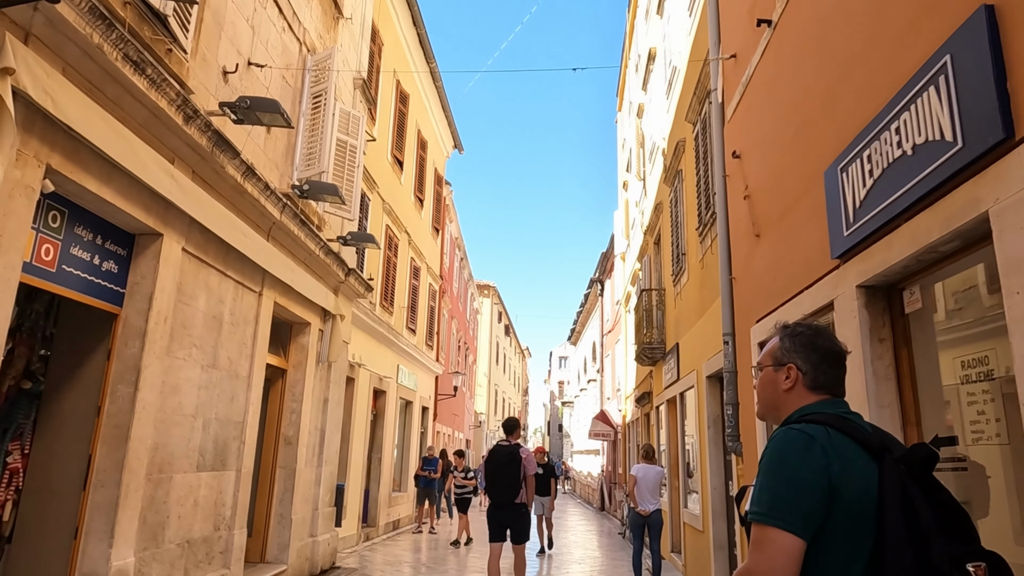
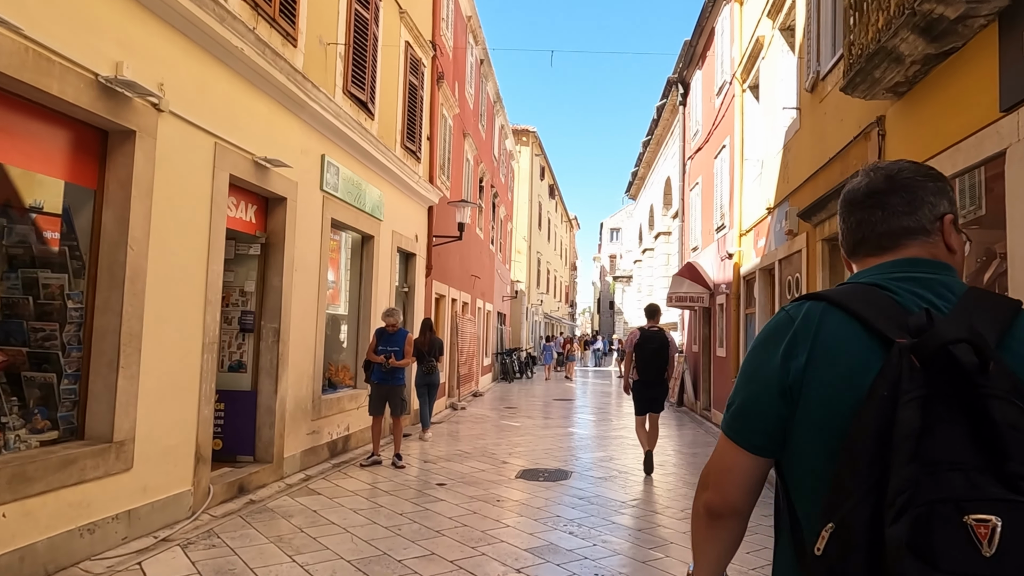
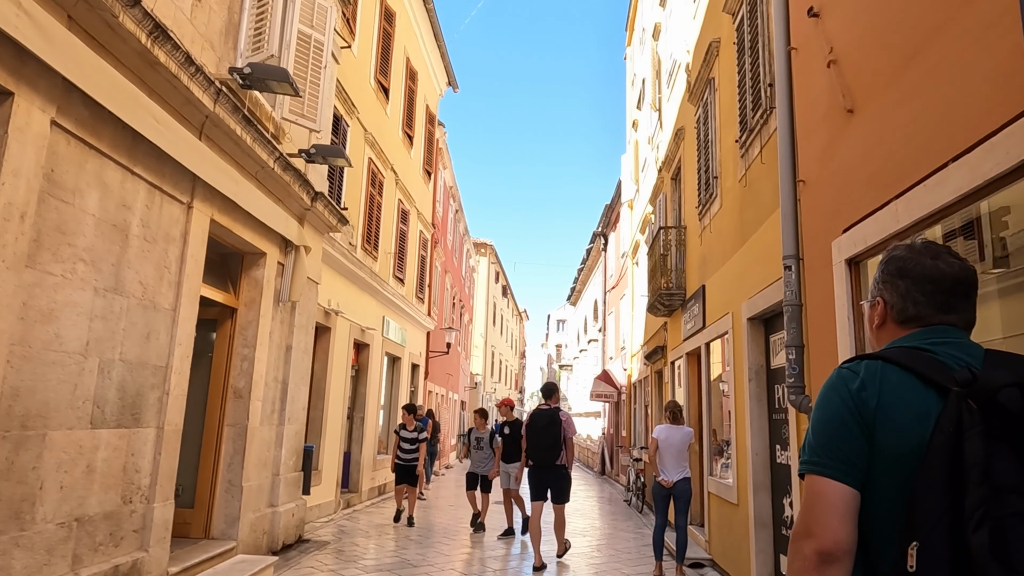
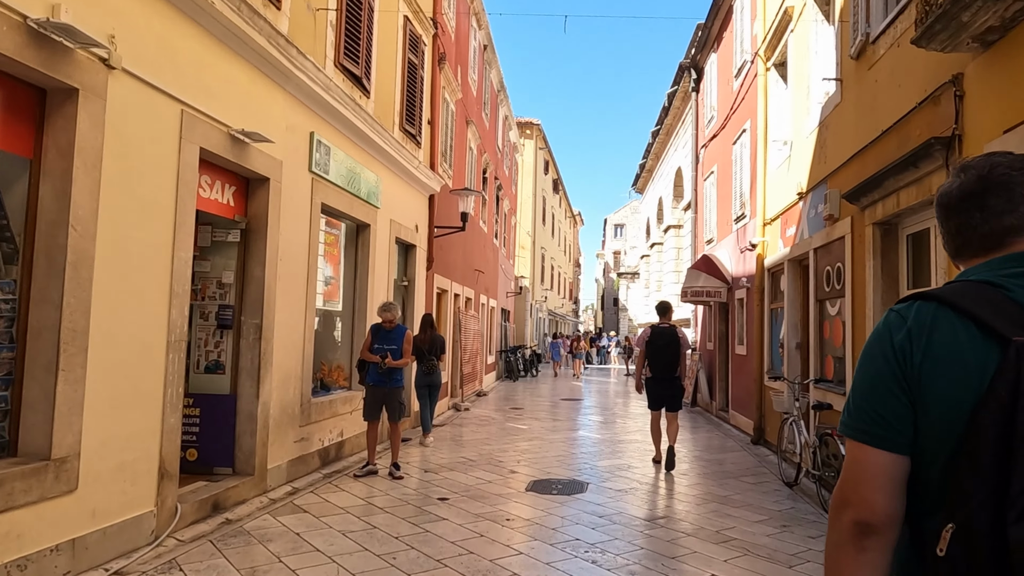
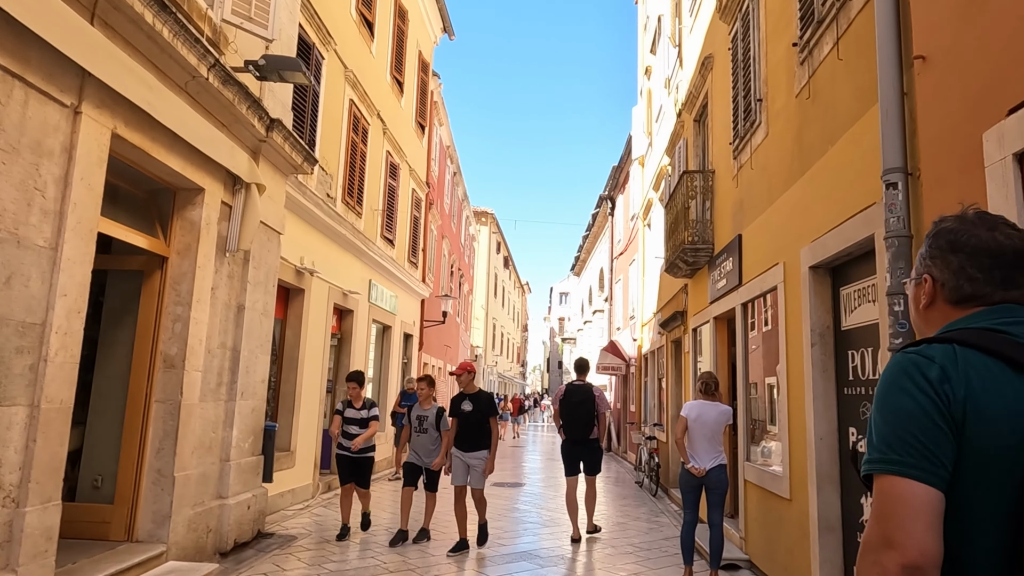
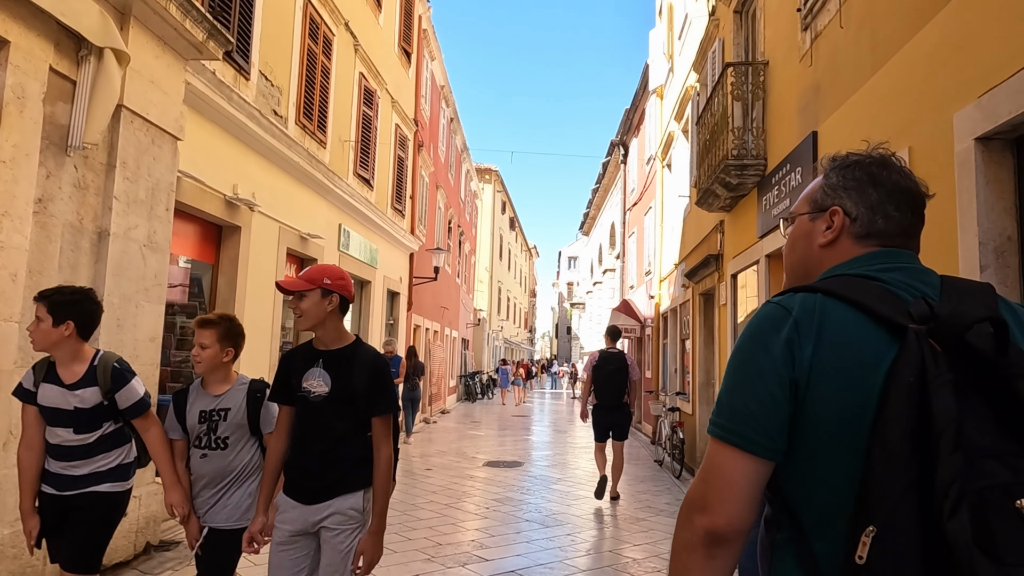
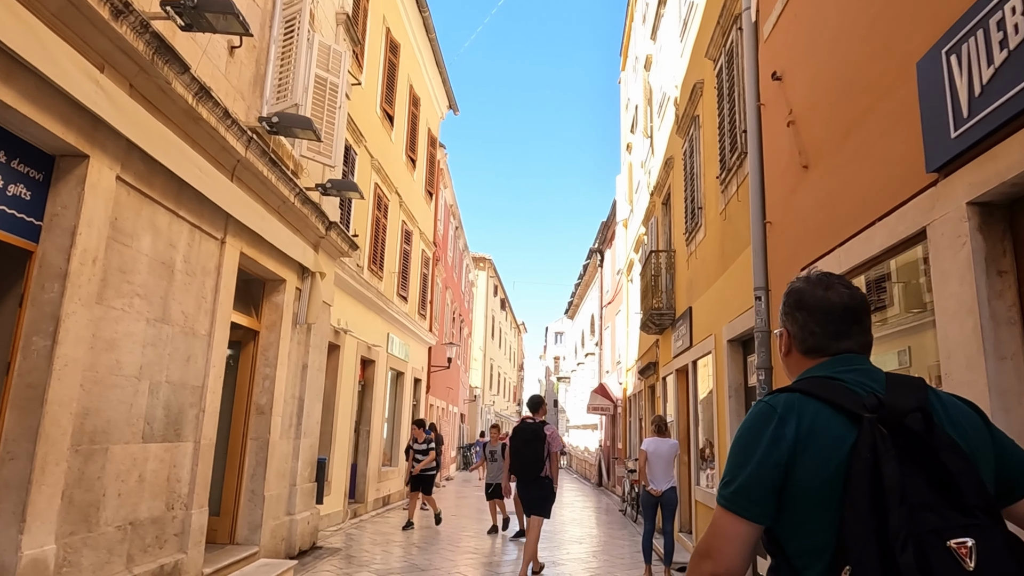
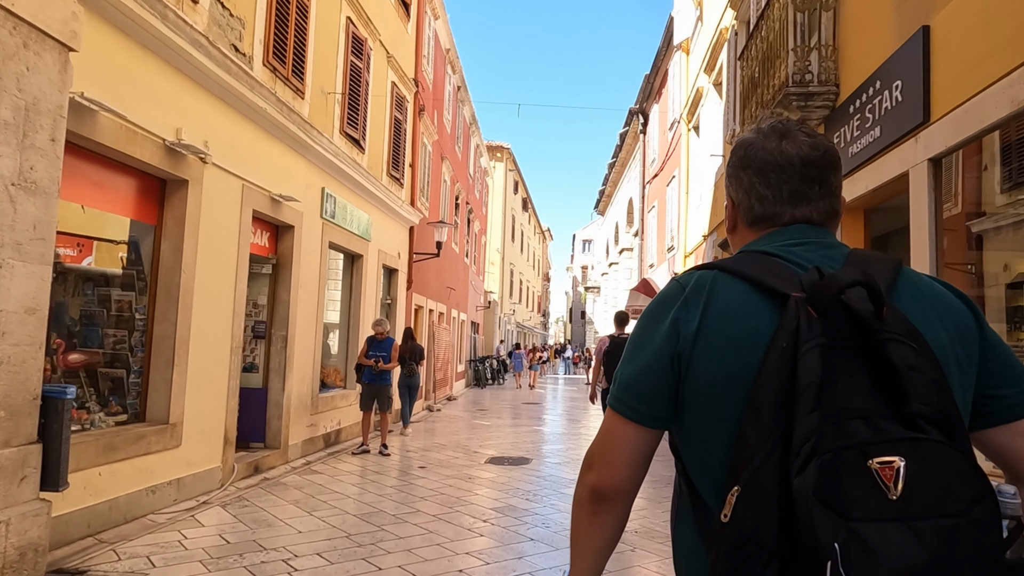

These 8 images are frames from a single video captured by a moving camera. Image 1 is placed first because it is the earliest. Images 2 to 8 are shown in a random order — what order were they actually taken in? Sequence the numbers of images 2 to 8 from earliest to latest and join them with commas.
7, 3, 5, 6, 8, 2, 4
